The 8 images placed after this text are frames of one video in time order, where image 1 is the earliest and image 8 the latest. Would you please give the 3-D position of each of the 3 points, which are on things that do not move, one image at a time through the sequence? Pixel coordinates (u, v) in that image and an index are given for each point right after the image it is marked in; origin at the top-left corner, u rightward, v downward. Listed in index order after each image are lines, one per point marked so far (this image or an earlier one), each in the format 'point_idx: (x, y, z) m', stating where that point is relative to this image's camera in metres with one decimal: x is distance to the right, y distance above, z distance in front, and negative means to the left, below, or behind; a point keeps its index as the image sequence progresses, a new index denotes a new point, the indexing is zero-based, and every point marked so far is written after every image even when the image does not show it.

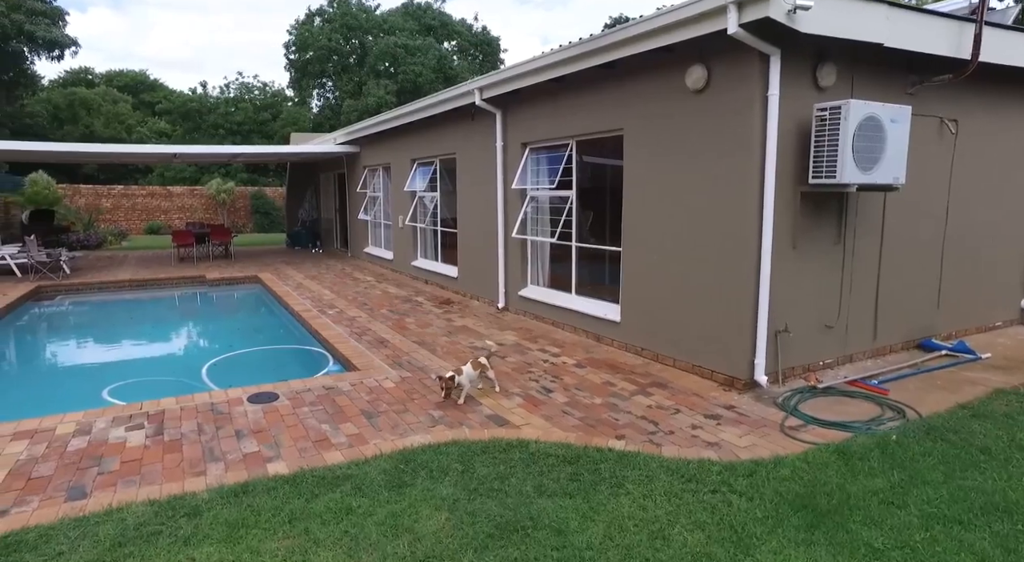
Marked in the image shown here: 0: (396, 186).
0: (-2.1, +1.8, +11.3) m
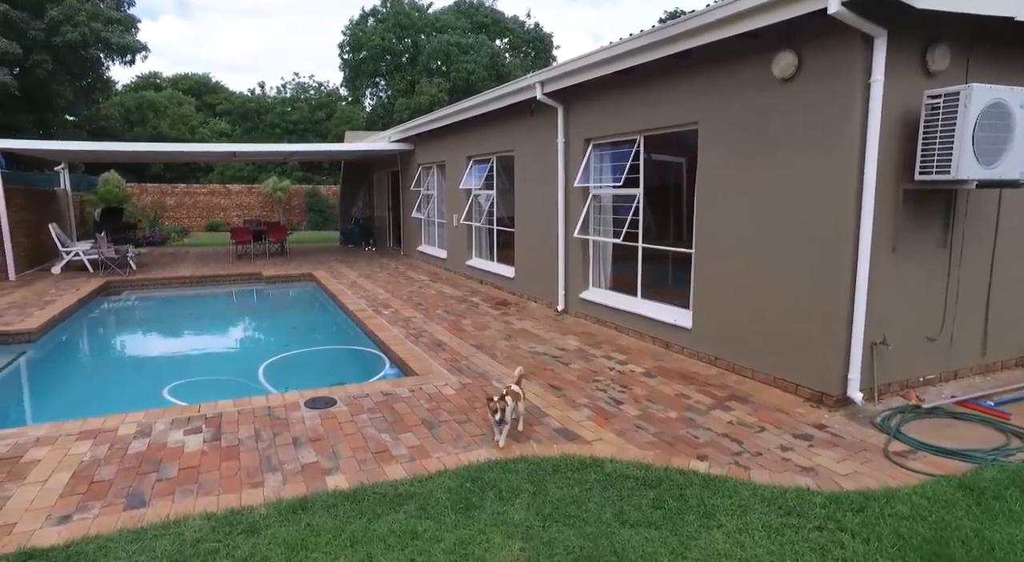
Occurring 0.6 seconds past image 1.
0: (-1.1, +1.8, +11.2) m
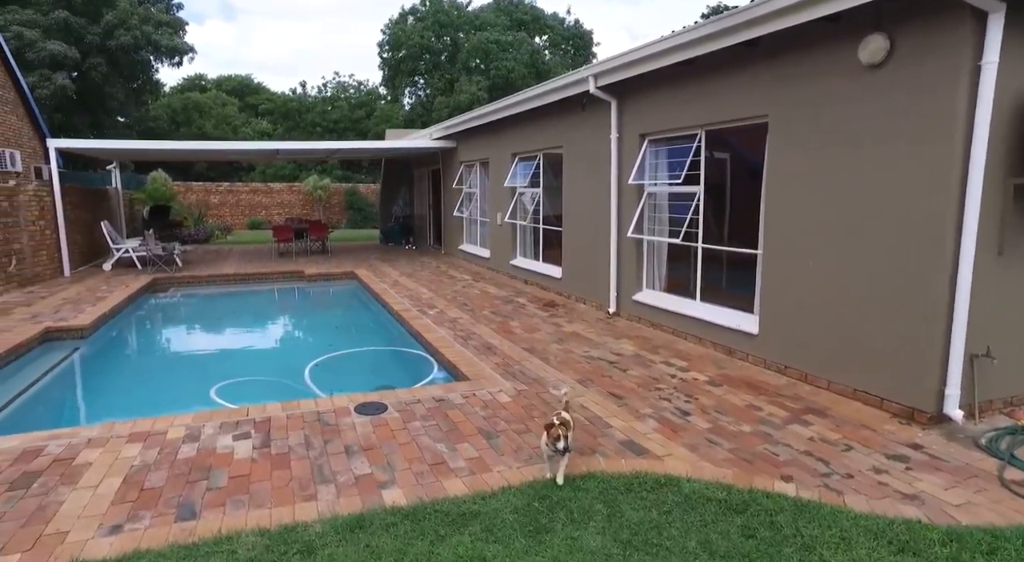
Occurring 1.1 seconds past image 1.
0: (-0.3, +1.8, +11.0) m
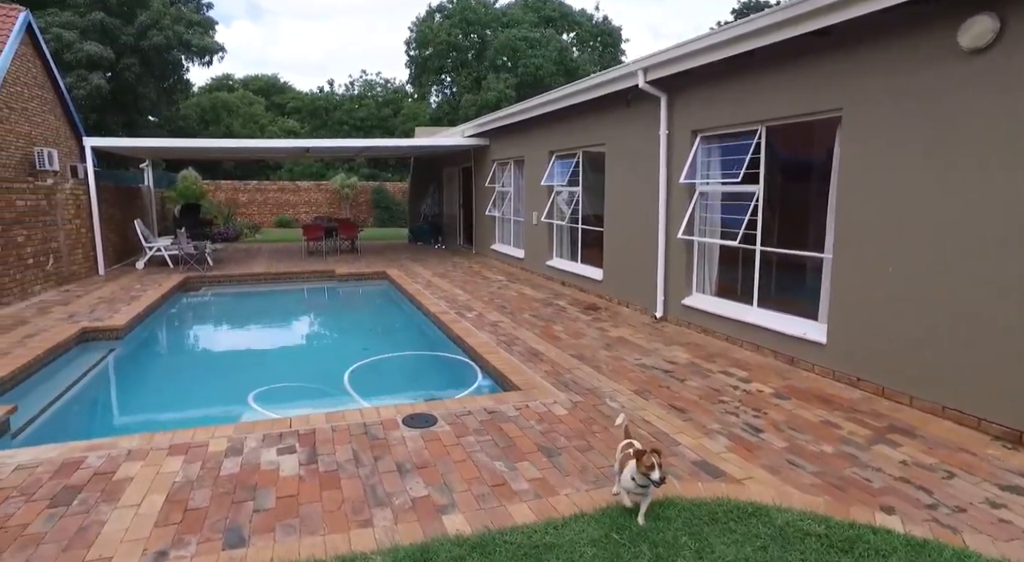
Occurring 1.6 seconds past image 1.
0: (+0.3, +1.8, +10.7) m
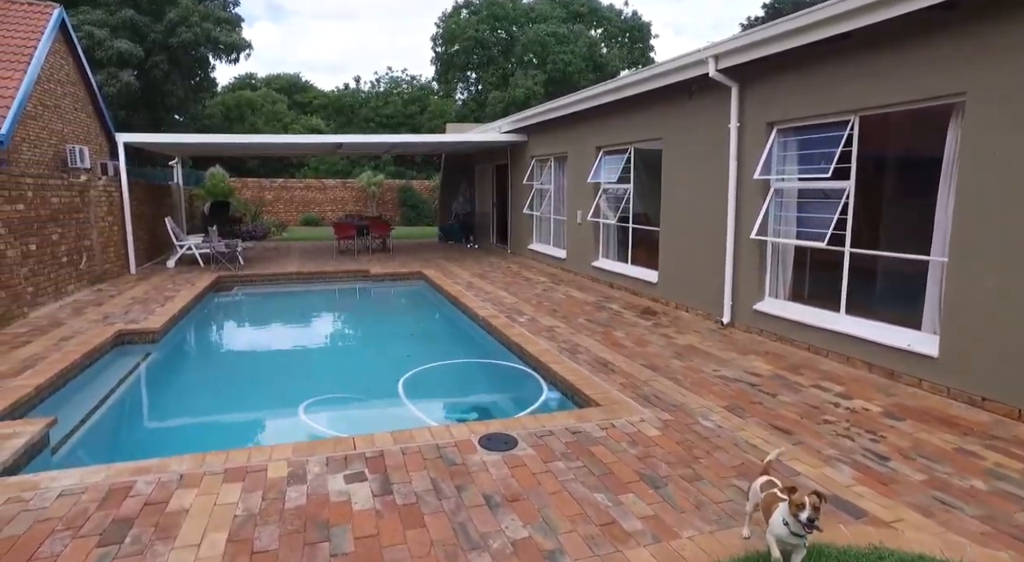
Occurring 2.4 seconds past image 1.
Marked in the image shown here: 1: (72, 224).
0: (+1.0, +1.7, +10.2) m
1: (-6.2, +0.8, +8.6) m
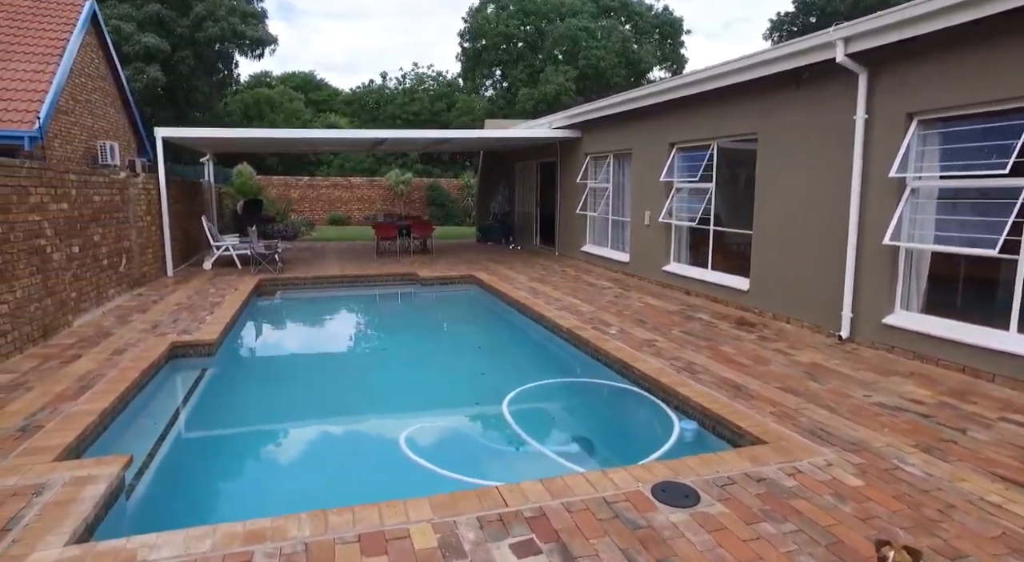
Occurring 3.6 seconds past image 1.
0: (+2.0, +1.7, +9.6) m
1: (-5.3, +0.8, +8.0) m
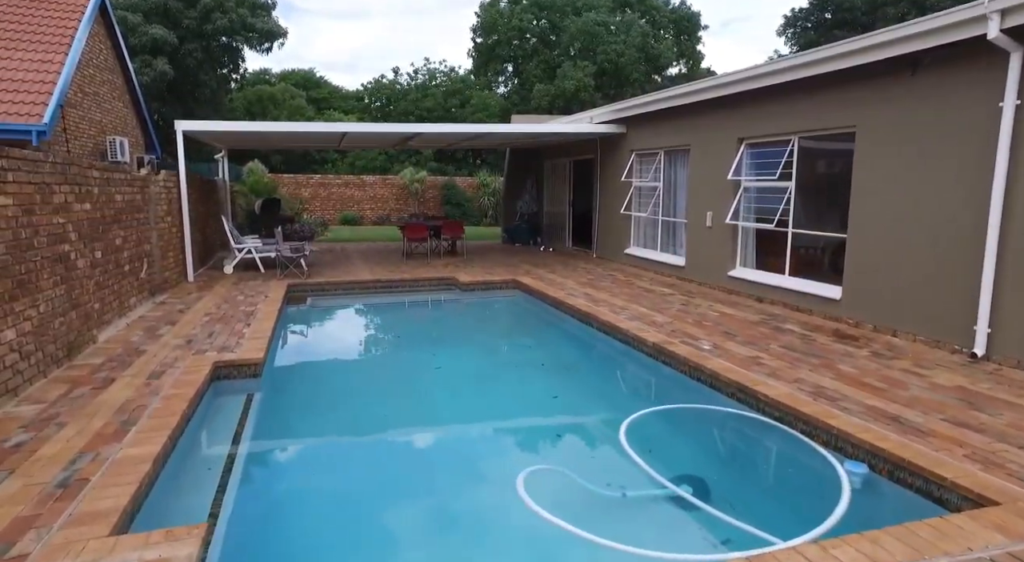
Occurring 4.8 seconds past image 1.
0: (+2.7, +1.6, +8.9) m
1: (-4.5, +0.7, +7.3) m
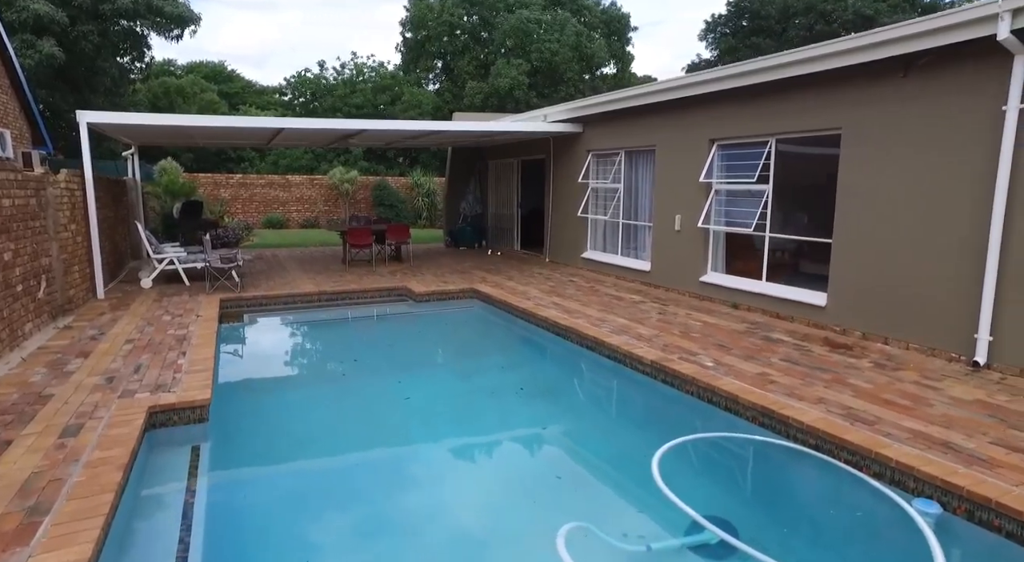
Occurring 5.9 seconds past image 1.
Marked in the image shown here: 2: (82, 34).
0: (+2.2, +1.5, +8.6) m
1: (-4.8, +0.4, +6.1) m
2: (-10.9, +6.3, +15.6) m
